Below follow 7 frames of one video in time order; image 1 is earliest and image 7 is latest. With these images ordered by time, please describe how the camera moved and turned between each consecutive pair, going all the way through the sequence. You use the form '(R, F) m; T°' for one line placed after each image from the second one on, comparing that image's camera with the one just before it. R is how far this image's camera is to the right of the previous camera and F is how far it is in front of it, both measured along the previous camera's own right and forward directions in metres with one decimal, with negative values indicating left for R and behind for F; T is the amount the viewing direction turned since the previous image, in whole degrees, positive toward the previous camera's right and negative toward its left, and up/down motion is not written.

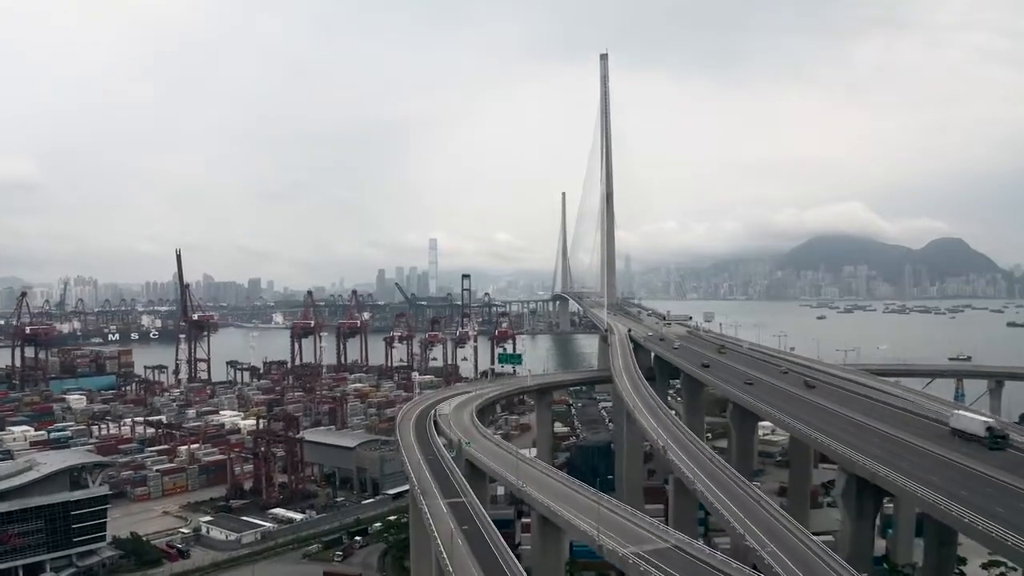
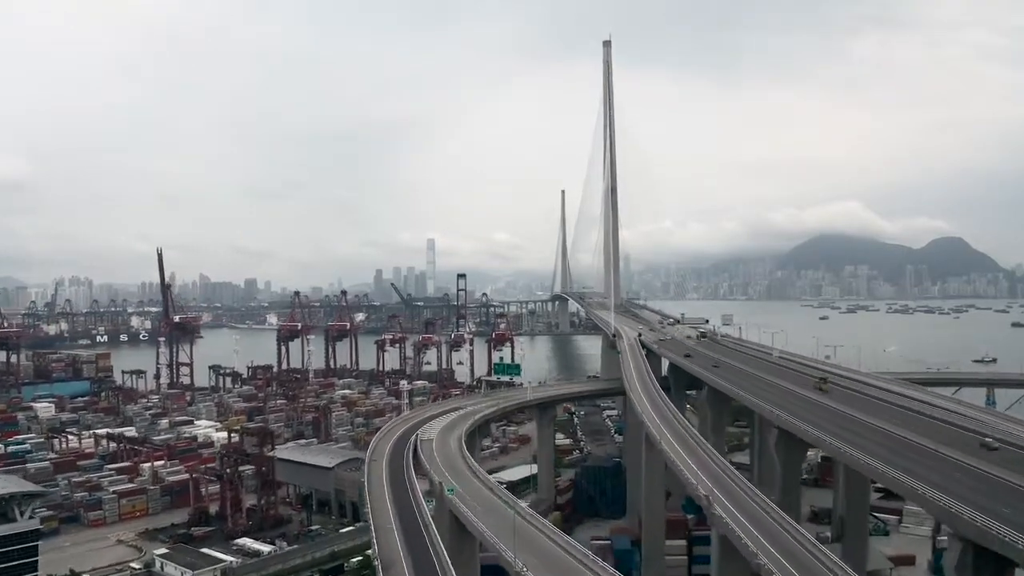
(0.0, +2.8) m; 0°
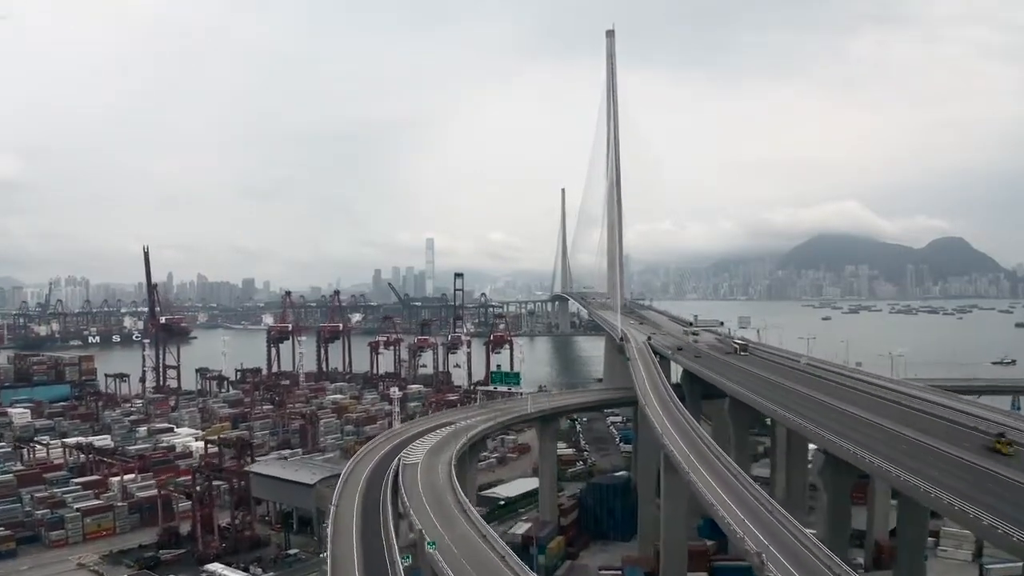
(0.0, +2.0) m; 0°
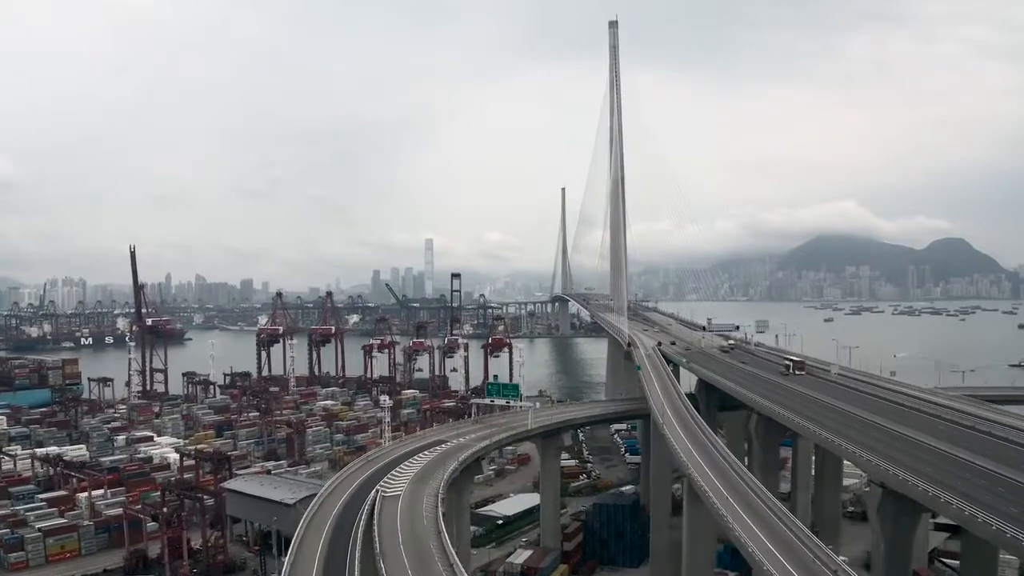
(0.0, +1.8) m; 0°
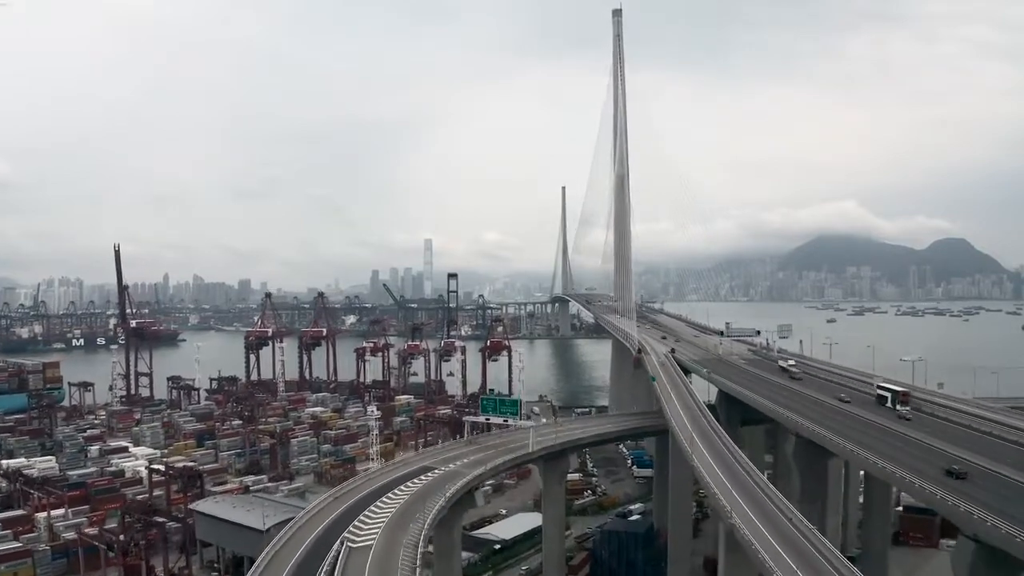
(0.0, +2.0) m; 0°
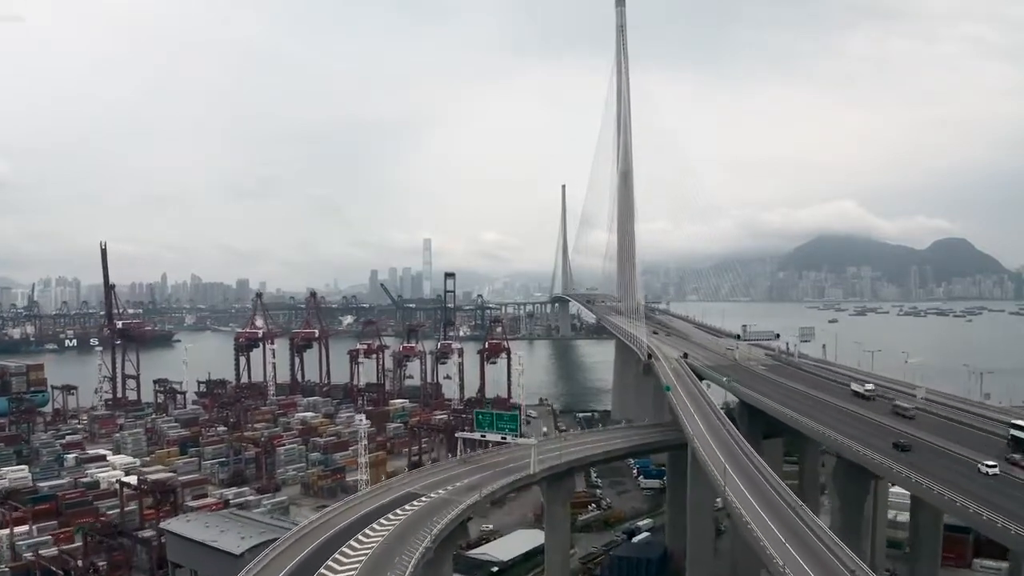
(0.0, +1.6) m; 0°
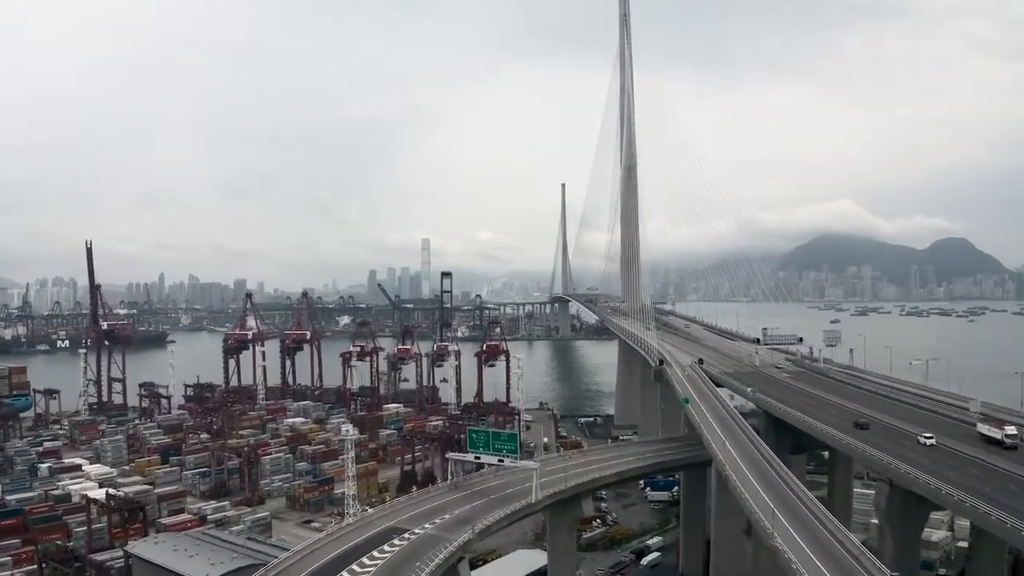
(0.0, +1.5) m; 0°
